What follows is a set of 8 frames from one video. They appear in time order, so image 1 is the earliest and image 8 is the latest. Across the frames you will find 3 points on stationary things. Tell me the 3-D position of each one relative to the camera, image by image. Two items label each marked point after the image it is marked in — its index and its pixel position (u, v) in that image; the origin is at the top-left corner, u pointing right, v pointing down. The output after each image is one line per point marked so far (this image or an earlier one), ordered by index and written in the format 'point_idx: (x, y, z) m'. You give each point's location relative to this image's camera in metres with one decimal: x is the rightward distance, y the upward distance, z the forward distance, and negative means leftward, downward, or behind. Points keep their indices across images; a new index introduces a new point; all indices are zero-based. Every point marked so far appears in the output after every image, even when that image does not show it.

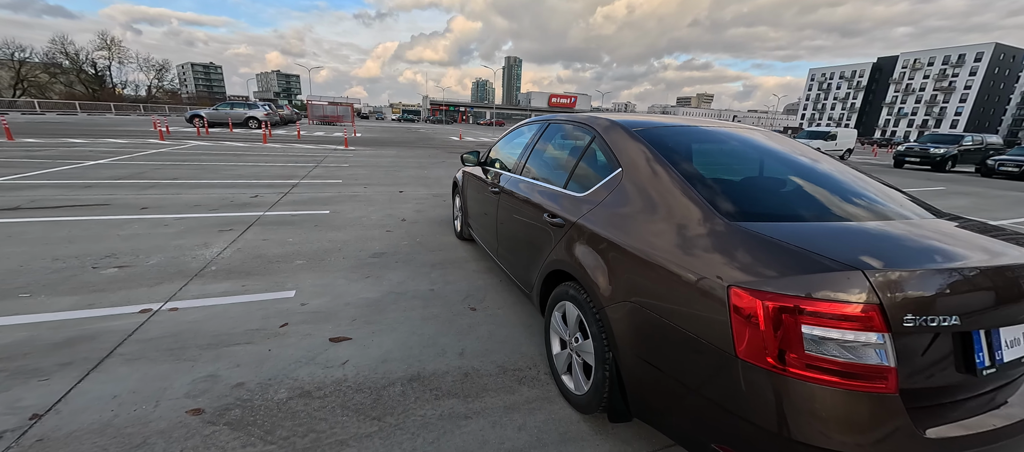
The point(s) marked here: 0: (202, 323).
0: (-1.8, -0.6, +2.4) m
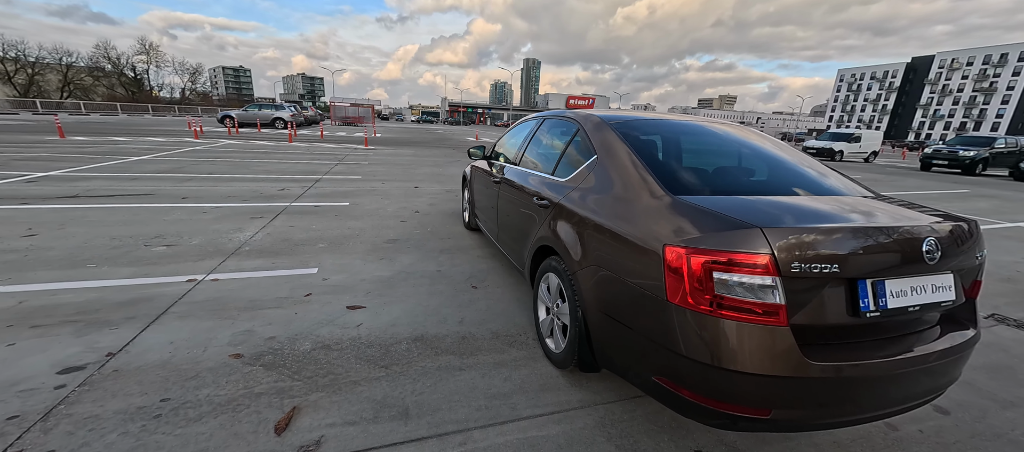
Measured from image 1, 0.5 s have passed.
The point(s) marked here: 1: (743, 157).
0: (-1.9, -0.4, +2.8) m
1: (+1.6, +0.5, +2.8) m
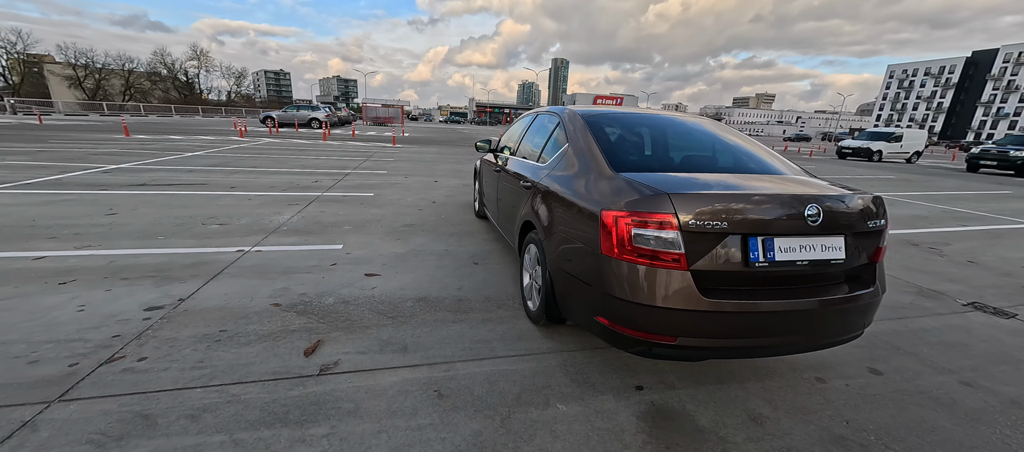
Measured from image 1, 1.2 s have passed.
0: (-1.9, -0.3, +3.4) m
1: (+1.6, +0.6, +3.1) m
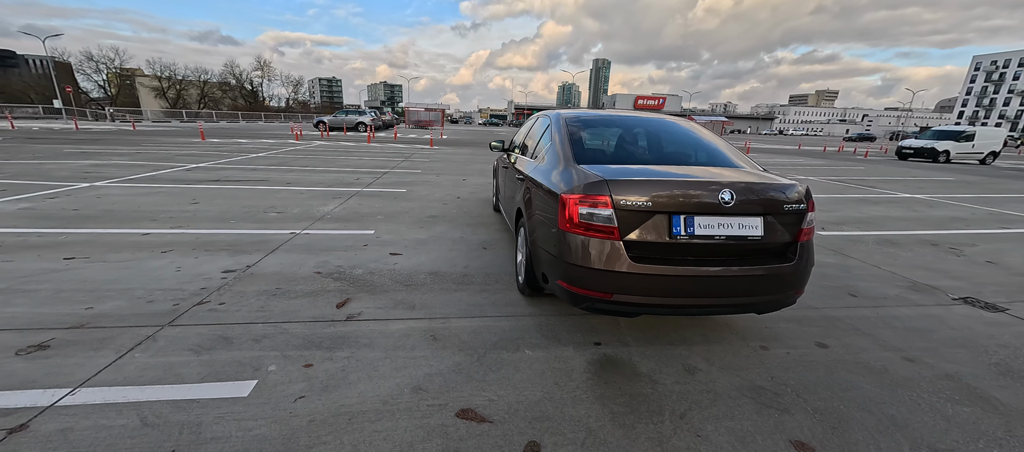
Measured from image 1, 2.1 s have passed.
0: (-1.9, -0.1, +4.1) m
1: (+1.6, +0.7, +3.5) m
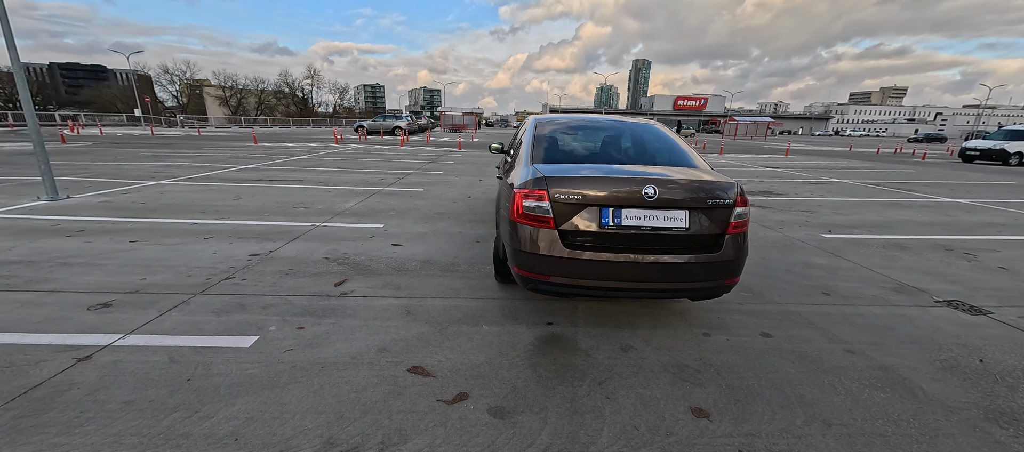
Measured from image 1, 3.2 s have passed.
0: (-2.0, -0.1, +4.7) m
1: (+1.4, +0.7, +3.8) m
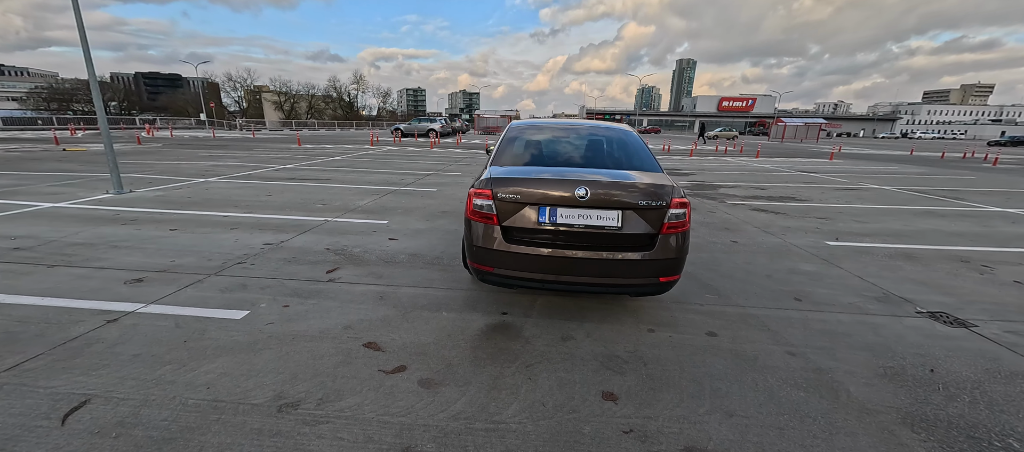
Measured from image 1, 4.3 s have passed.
0: (-2.1, 0.0, +5.2) m
1: (+1.2, +0.7, +3.9) m
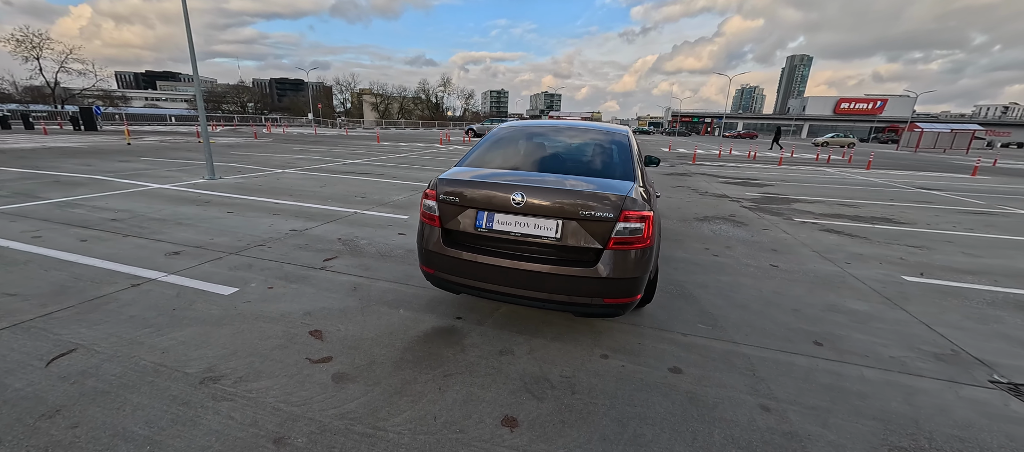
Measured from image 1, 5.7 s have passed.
0: (-2.0, +0.1, +5.6) m
1: (+1.0, +0.6, +3.6) m
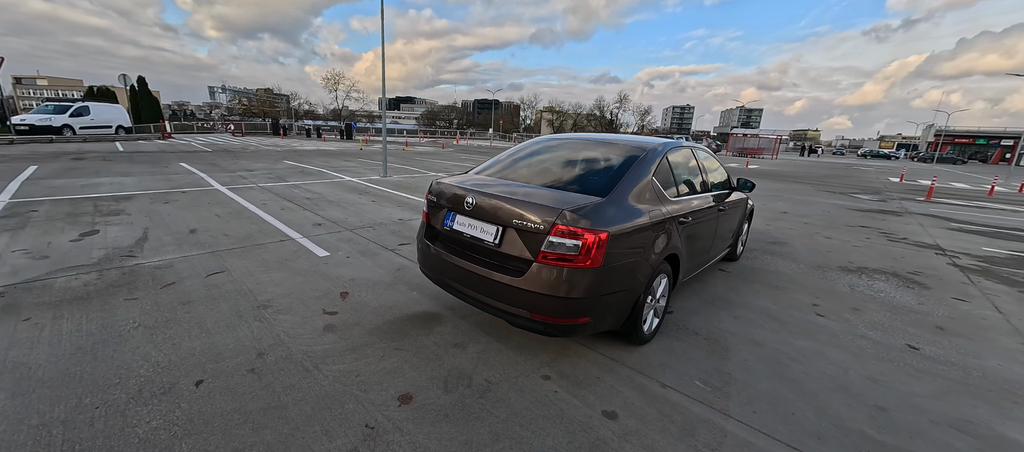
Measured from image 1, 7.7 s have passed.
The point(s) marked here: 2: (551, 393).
0: (-0.7, +0.1, +6.3) m
1: (+1.1, +0.4, +3.2) m
2: (+0.3, -1.0, +2.5) m
